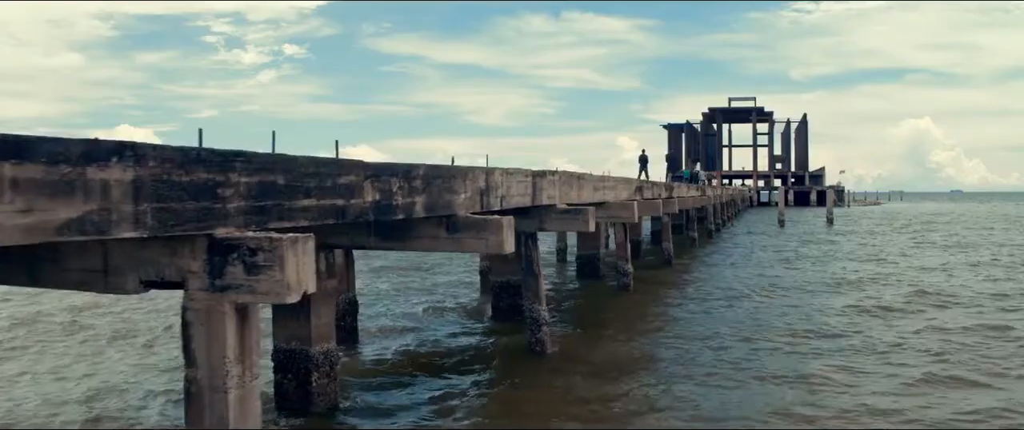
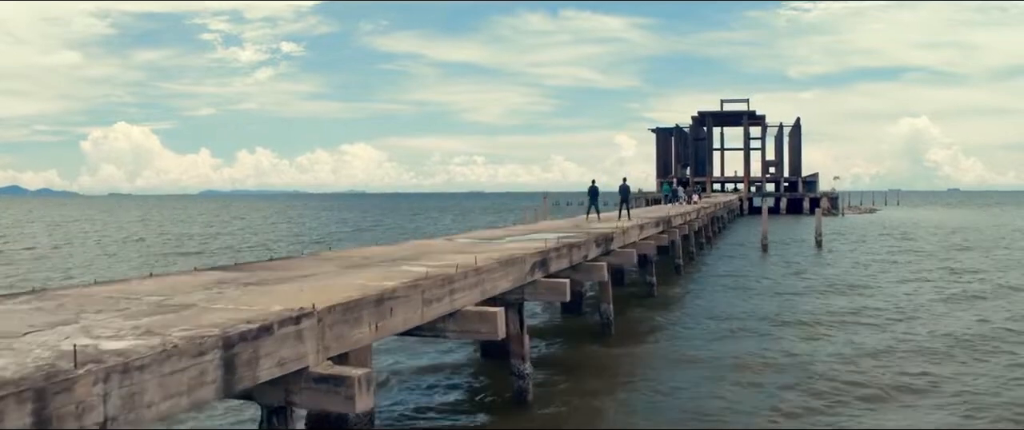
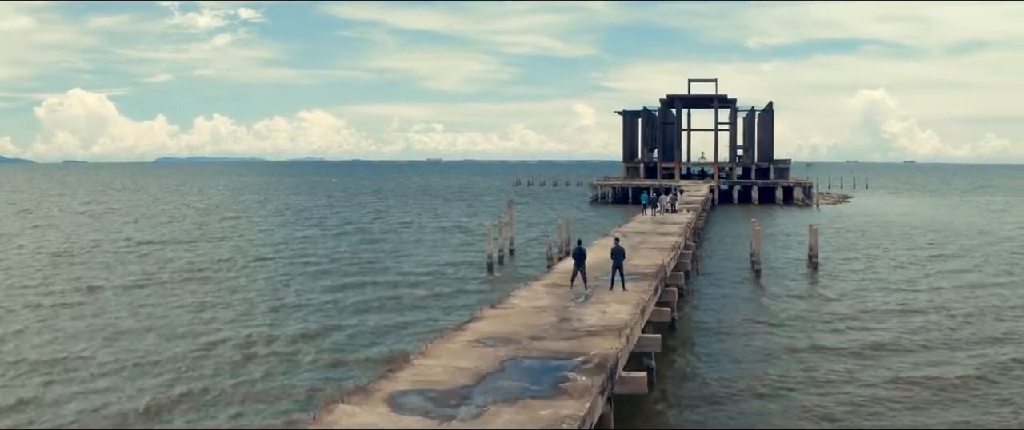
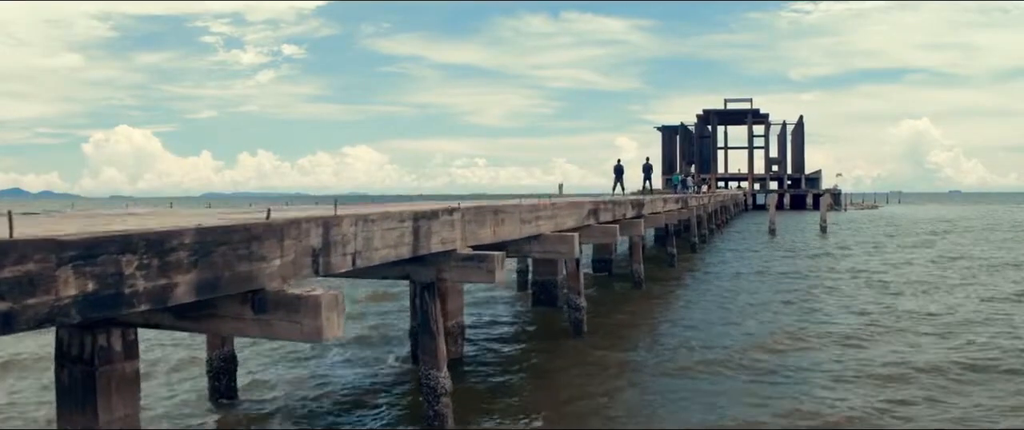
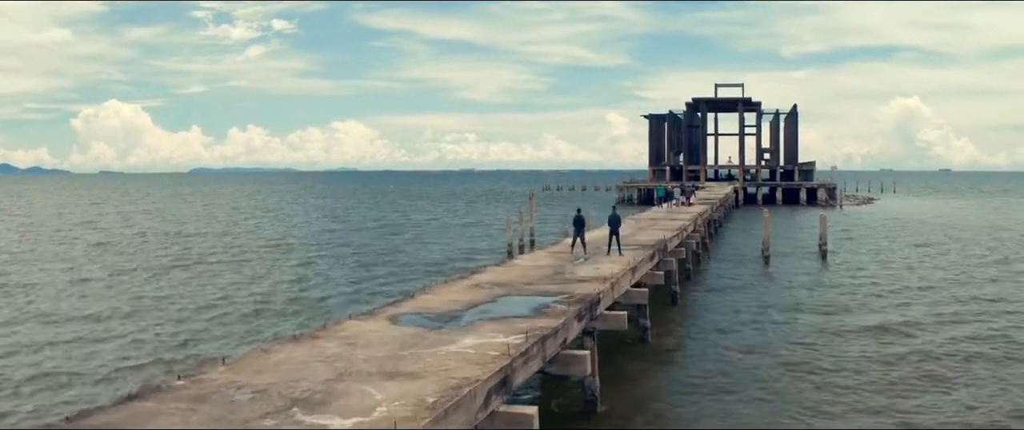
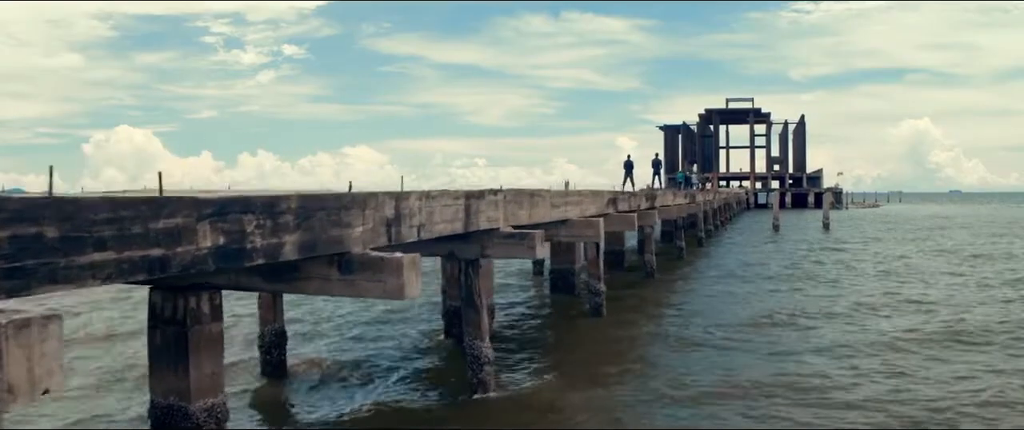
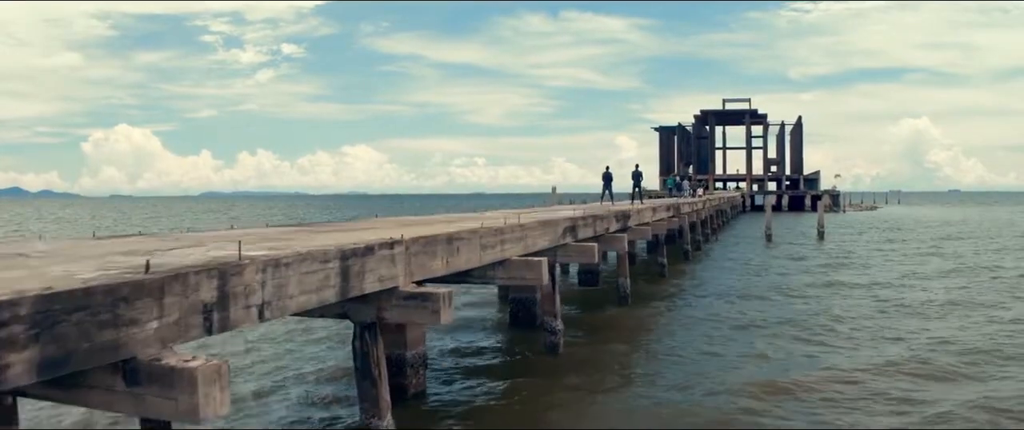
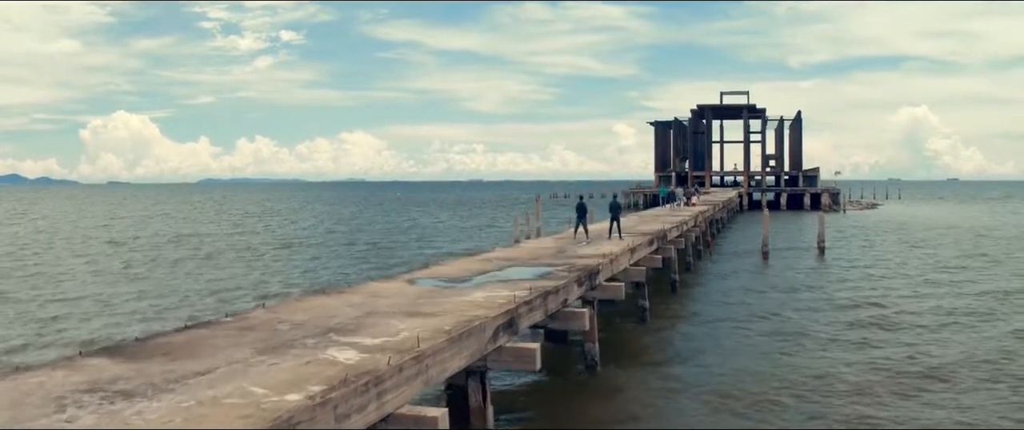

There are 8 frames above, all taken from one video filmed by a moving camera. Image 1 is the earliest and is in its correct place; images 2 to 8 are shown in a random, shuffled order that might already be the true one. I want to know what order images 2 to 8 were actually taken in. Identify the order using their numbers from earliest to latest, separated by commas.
6, 4, 7, 2, 8, 5, 3
